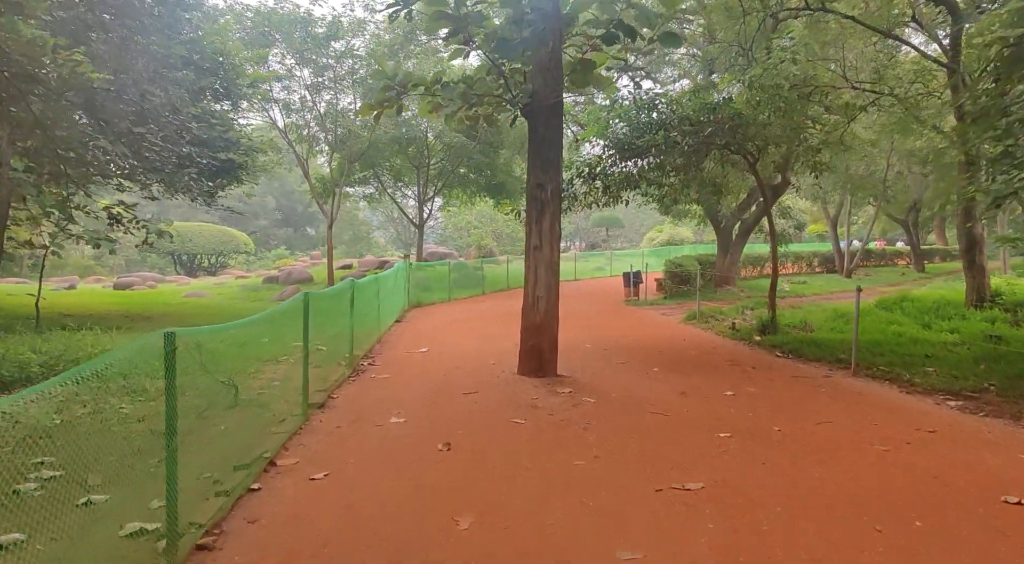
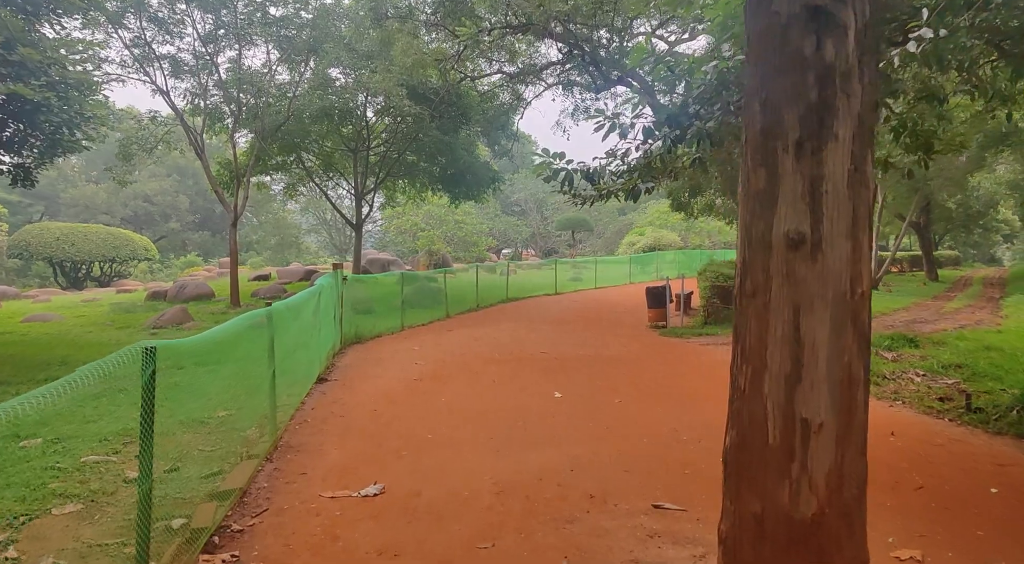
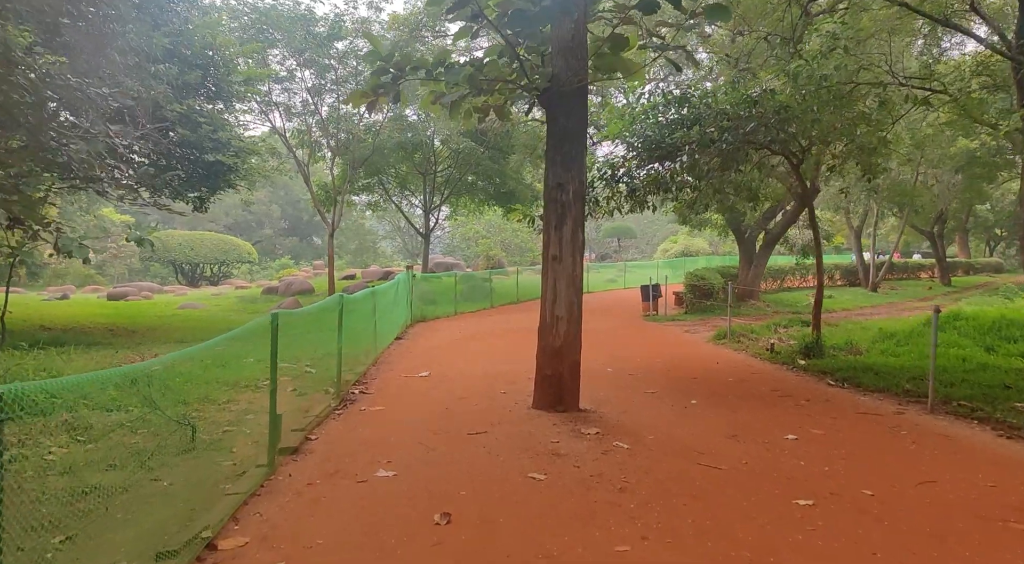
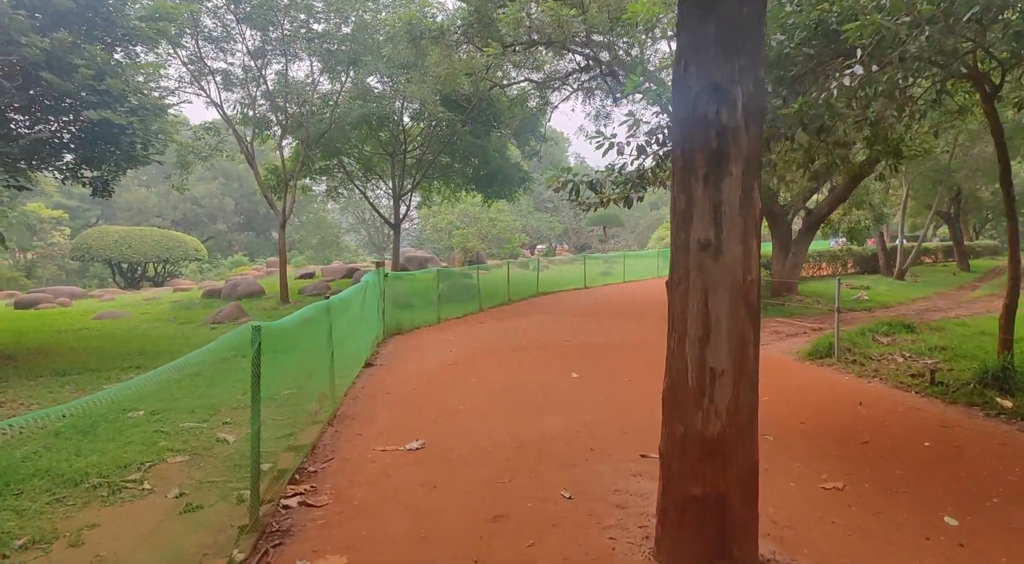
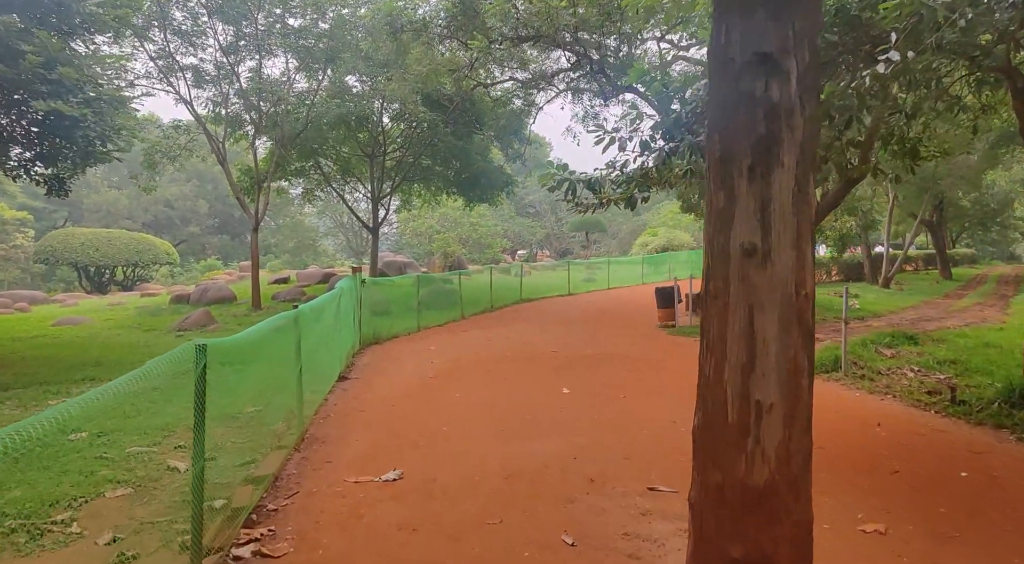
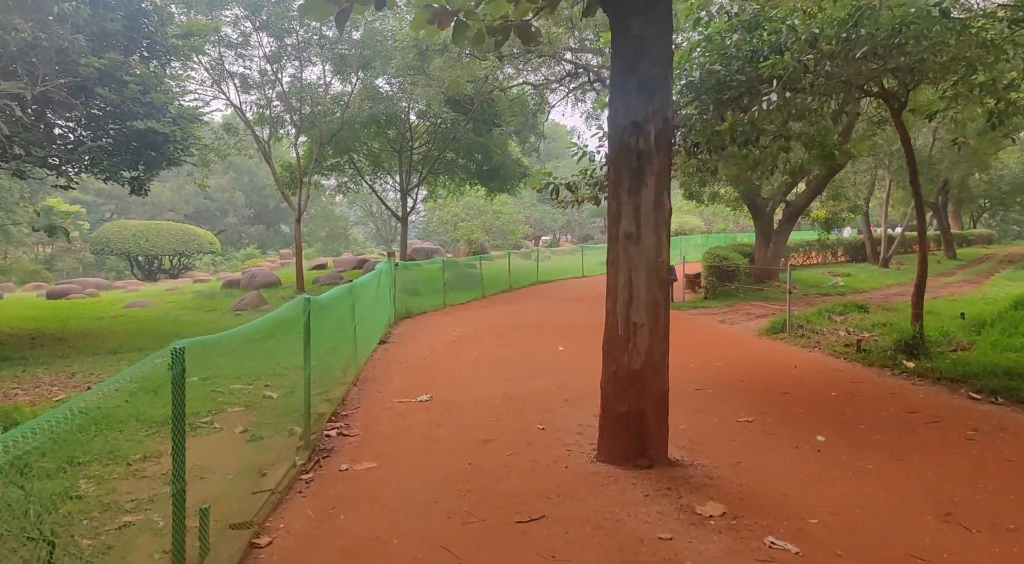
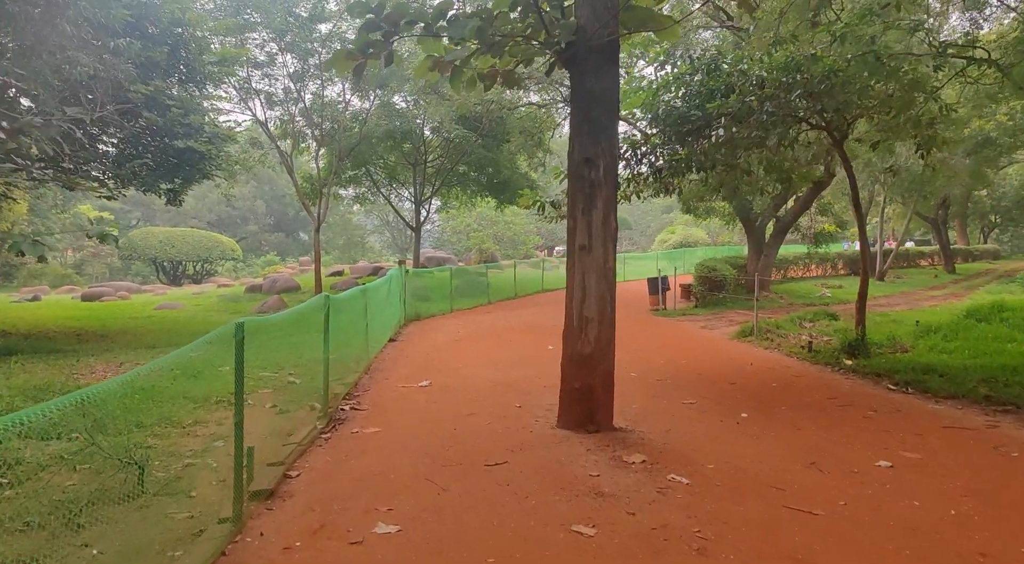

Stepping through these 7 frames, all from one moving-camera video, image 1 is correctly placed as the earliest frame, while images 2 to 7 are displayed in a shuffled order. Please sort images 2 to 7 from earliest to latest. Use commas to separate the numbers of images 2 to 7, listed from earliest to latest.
3, 7, 6, 4, 5, 2
